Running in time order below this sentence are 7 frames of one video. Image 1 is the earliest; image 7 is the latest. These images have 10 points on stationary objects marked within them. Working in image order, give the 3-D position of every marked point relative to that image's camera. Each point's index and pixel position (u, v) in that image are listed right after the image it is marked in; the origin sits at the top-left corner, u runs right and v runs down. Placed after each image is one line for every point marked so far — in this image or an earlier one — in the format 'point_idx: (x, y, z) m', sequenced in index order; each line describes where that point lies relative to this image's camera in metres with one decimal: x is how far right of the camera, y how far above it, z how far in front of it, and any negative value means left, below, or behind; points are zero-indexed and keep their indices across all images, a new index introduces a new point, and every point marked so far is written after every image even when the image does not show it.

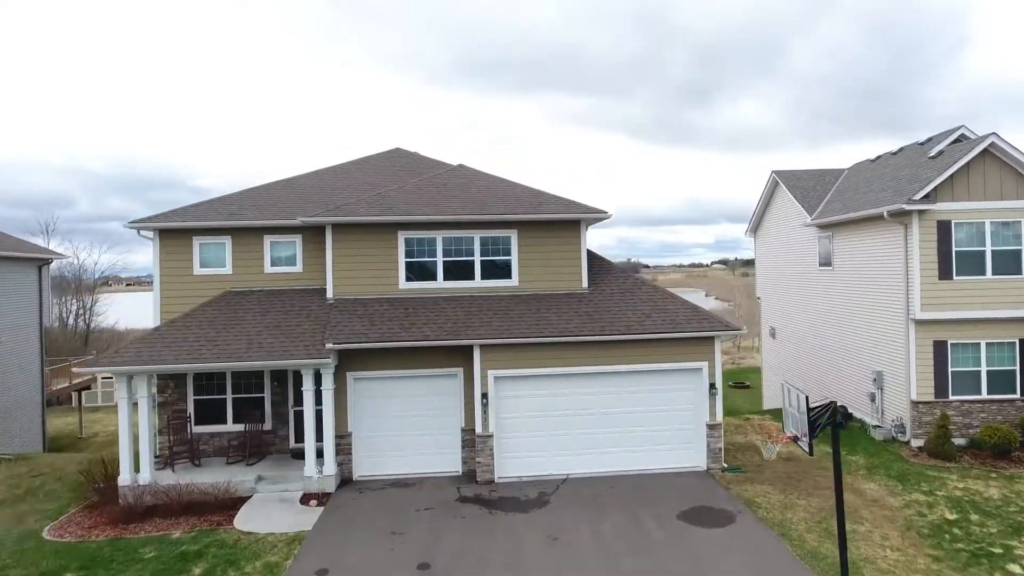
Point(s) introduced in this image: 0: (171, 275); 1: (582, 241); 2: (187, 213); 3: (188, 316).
0: (-6.9, +0.3, +11.1) m
1: (+1.4, +1.0, +11.3) m
2: (-6.6, +1.5, +11.2) m
3: (-6.2, -0.5, +10.6) m
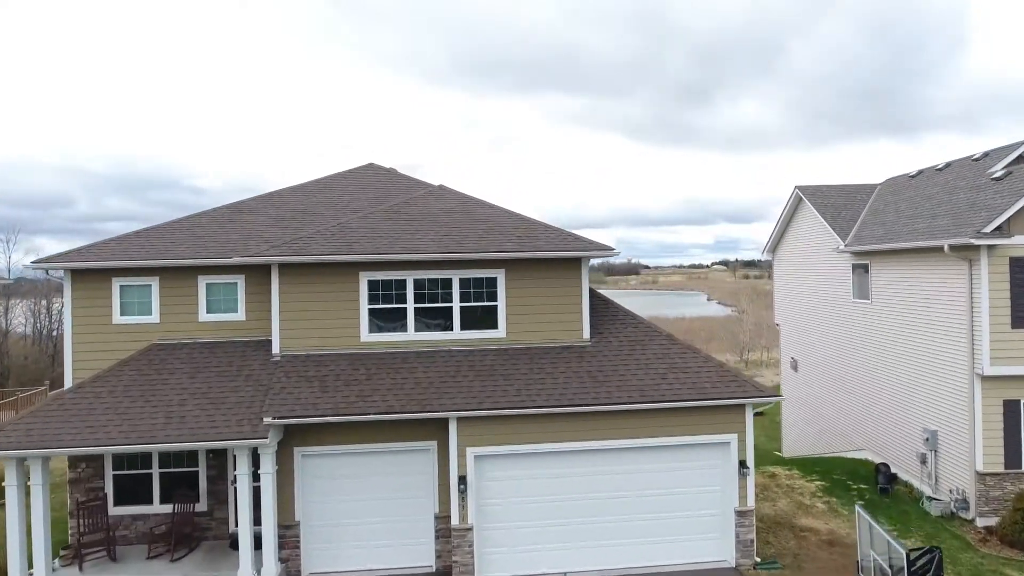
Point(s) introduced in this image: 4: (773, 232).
0: (-7.1, -0.6, +9.1) m
1: (+1.2, +0.1, +9.4) m
2: (-6.8, +0.6, +9.2) m
3: (-6.4, -1.4, +8.6) m
4: (+8.8, +1.9, +18.7) m
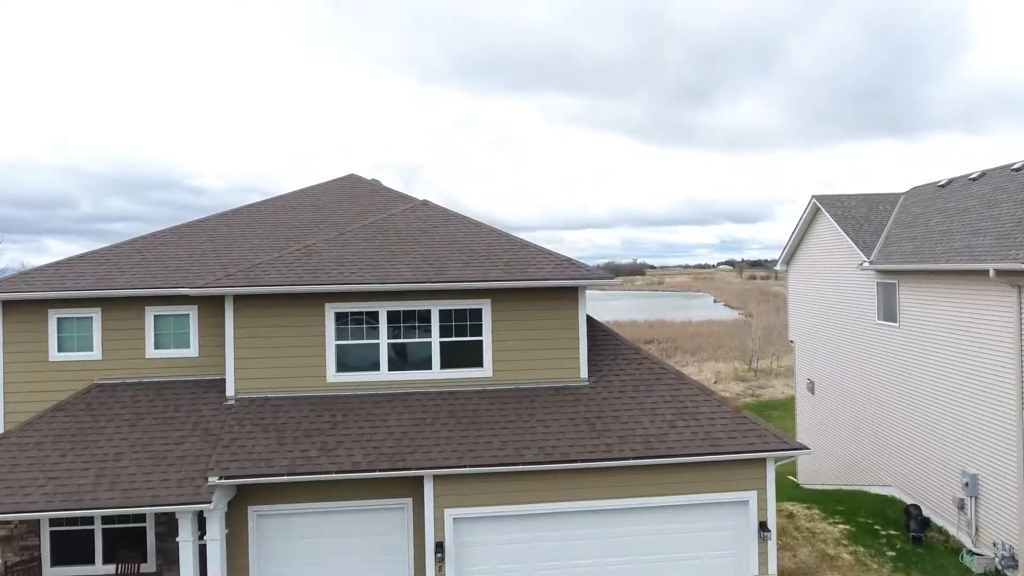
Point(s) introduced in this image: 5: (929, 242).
0: (-7.3, -1.1, +8.1) m
1: (+1.0, -0.4, +8.3) m
2: (-7.0, +0.1, +8.2) m
3: (-6.6, -1.9, +7.6) m
4: (+8.7, +1.4, +17.5) m
5: (+8.8, +1.0, +11.7) m
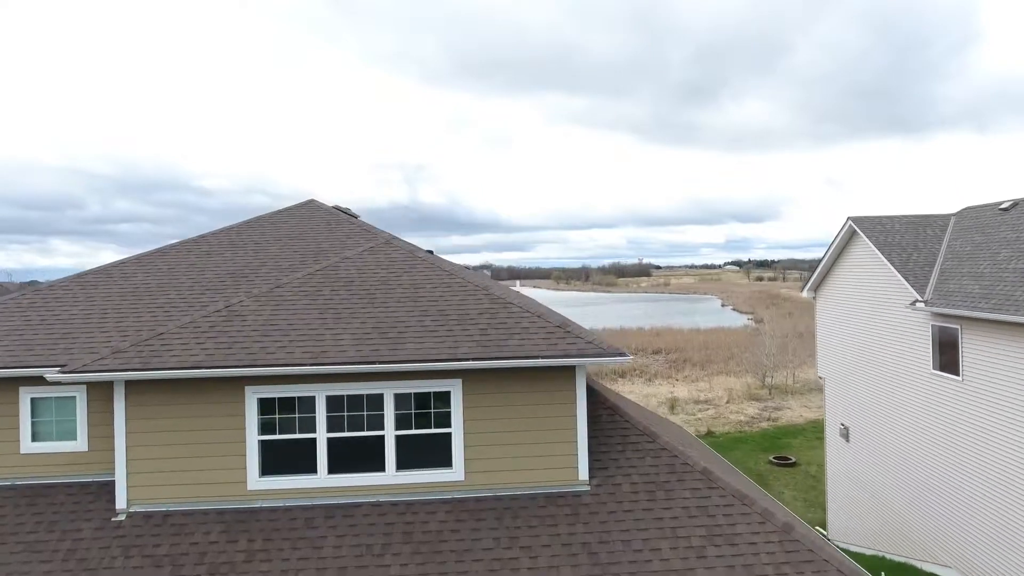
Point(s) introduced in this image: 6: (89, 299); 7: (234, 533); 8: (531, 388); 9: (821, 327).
0: (-7.5, -2.0, +6.3) m
1: (+0.8, -1.3, +6.4) m
2: (-7.2, -0.7, +6.3) m
3: (-6.9, -2.8, +5.8) m
4: (+8.6, +0.6, +15.6) m
5: (+8.6, +0.1, +9.7) m
6: (-5.7, -0.1, +7.4) m
7: (-2.9, -2.6, +5.8) m
8: (+0.2, -1.1, +6.3) m
9: (+9.2, -1.2, +16.5) m
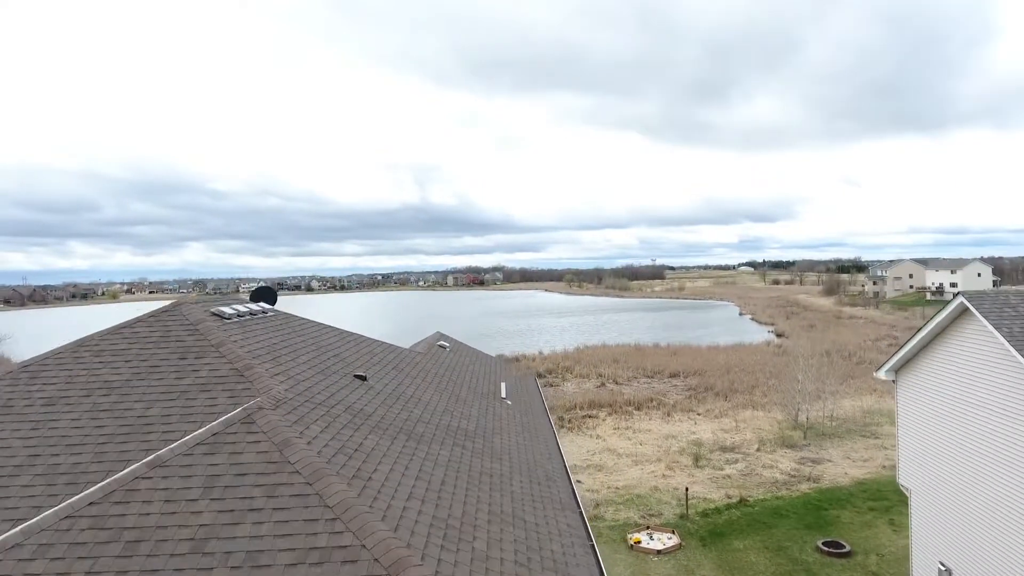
0: (-8.0, -3.7, +2.9) m
1: (+0.3, -3.1, +2.8) m
2: (-7.6, -2.5, +3.0) m
3: (-7.4, -4.5, +2.4) m
4: (+8.4, -1.3, +11.8) m
5: (+8.2, -1.8, +5.9) m
6: (-6.1, -1.9, +4.0) m
7: (-3.4, -4.4, +2.3) m
8: (-0.2, -2.9, +2.7) m
9: (+9.0, -3.1, +12.7) m
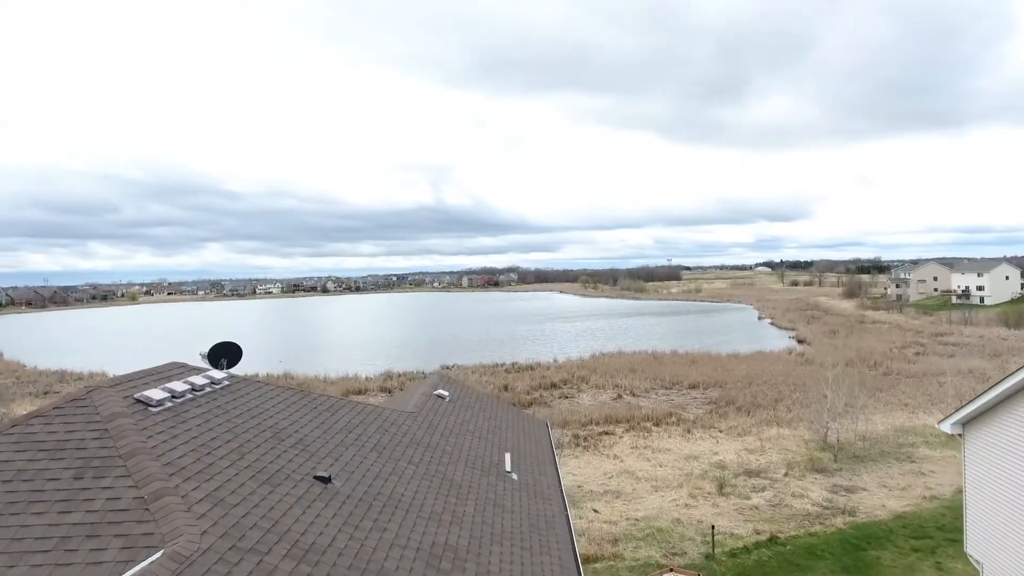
0: (-8.0, -4.4, +1.6) m
1: (+0.3, -3.8, +1.3) m
2: (-7.7, -3.2, +1.7) m
3: (-7.4, -5.2, +1.1) m
4: (+8.5, -2.1, +10.1) m
5: (+8.2, -2.6, +4.2) m
6: (-6.1, -2.6, +2.7) m
7: (-3.5, -5.1, +0.9) m
8: (-0.3, -3.7, +1.2) m
9: (+9.2, -3.9, +11.0) m
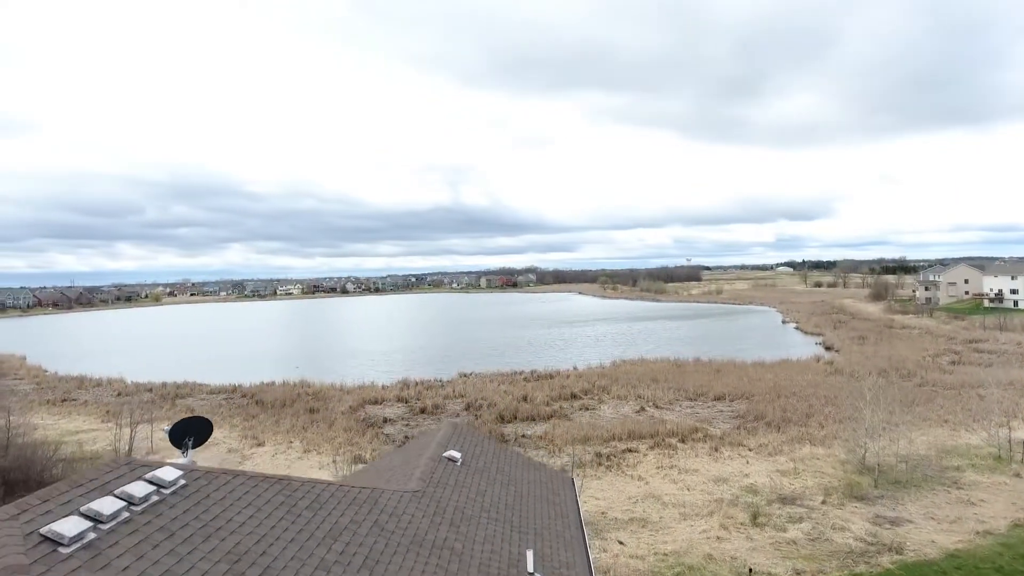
0: (-8.0, -5.1, +0.5) m
1: (+0.3, -4.5, -0.1) m
2: (-7.6, -3.9, +0.6) m
3: (-7.4, -5.9, 0.0) m
4: (+8.9, -2.9, +8.4) m
5: (+8.4, -3.3, +2.5) m
6: (-6.0, -3.3, +1.5) m
7: (-3.4, -5.8, -0.3) m
8: (-0.2, -4.4, -0.1) m
9: (+9.6, -4.6, +9.3) m
